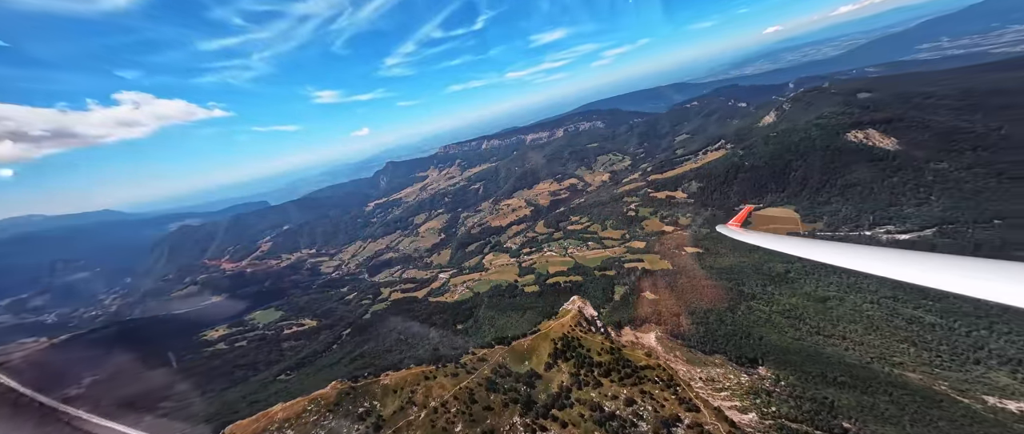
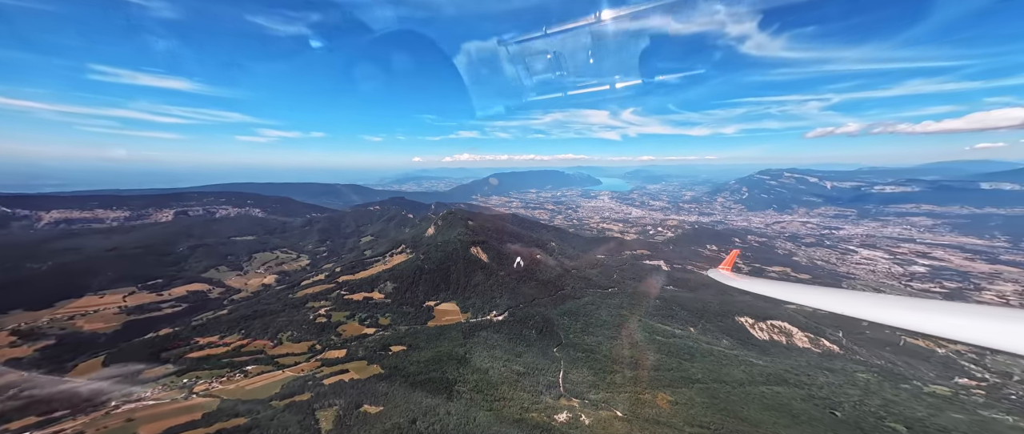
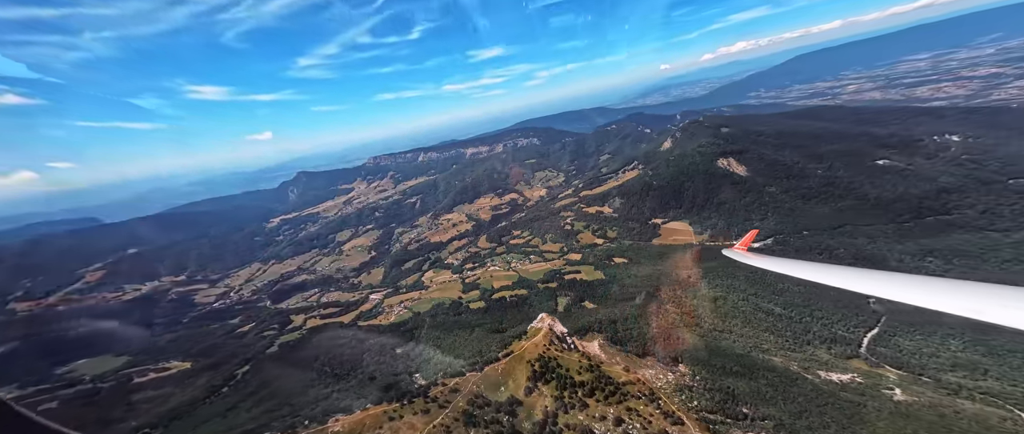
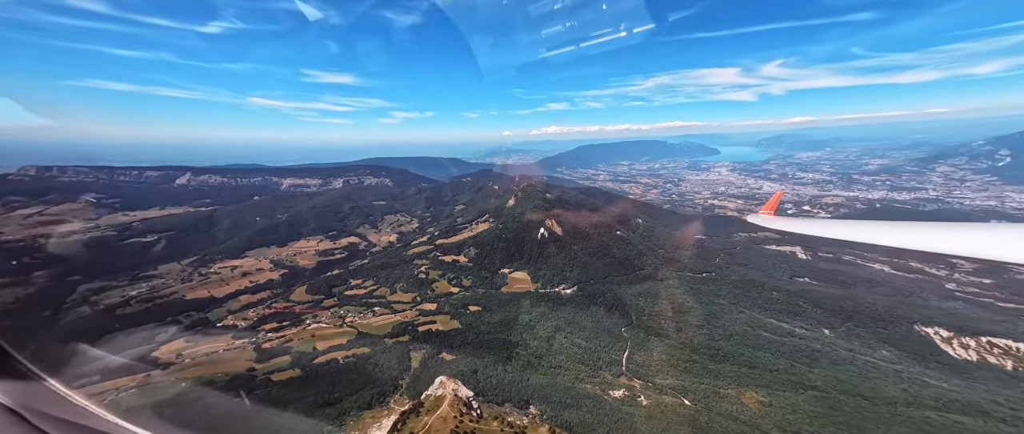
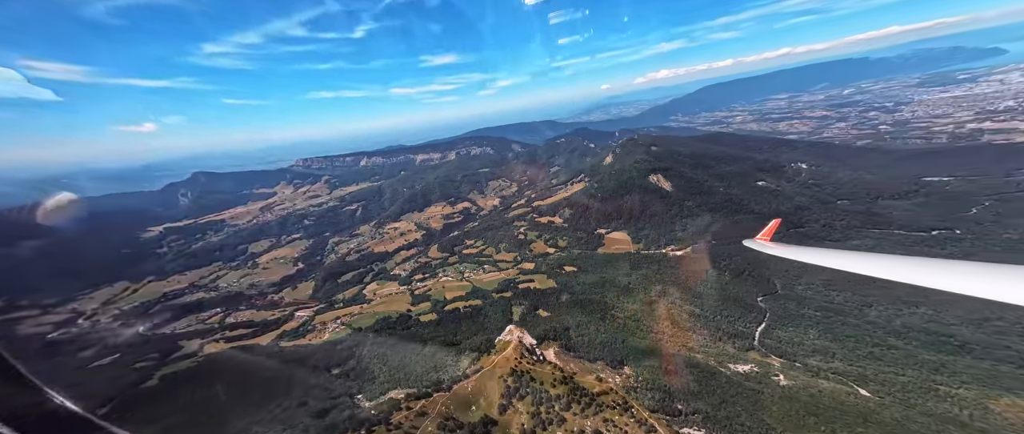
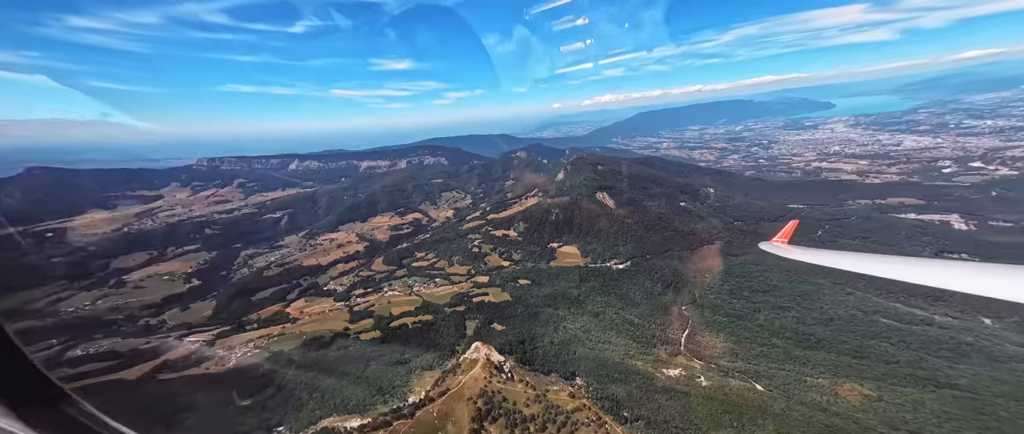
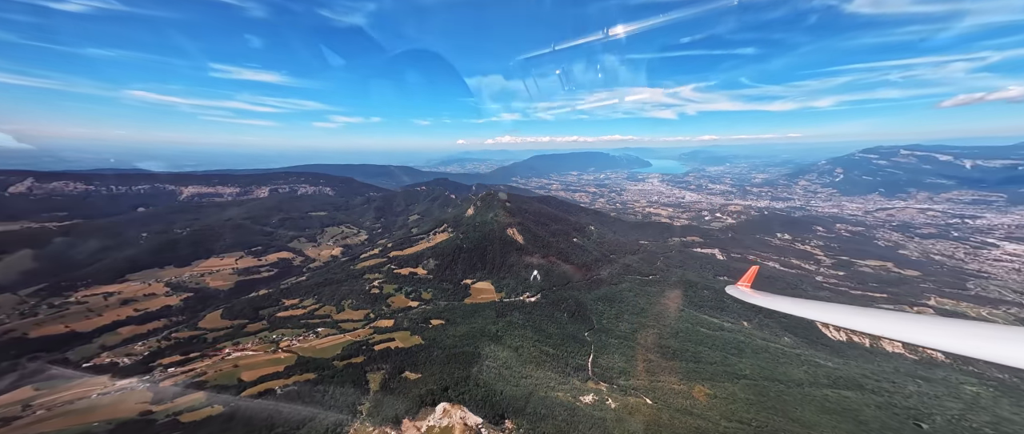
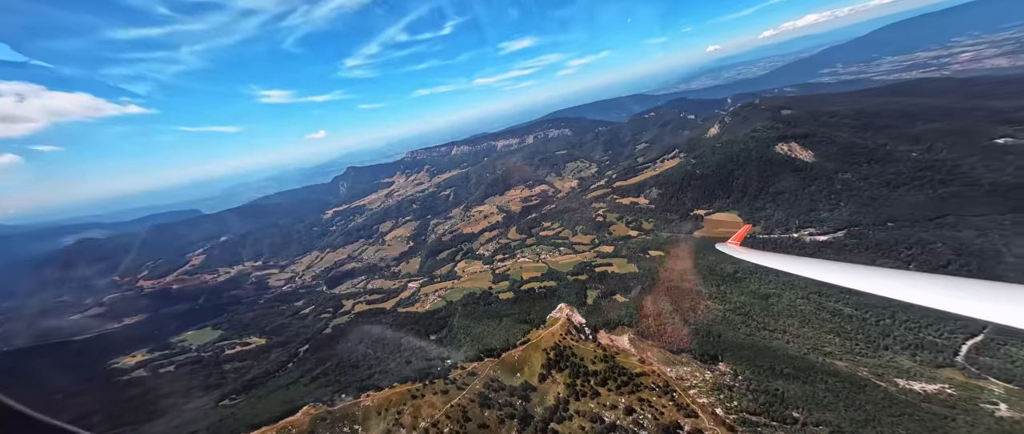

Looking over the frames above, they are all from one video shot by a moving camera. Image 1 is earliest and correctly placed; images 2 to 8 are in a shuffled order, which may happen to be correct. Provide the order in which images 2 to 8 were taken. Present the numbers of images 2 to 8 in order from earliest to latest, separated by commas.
8, 3, 5, 6, 4, 7, 2
